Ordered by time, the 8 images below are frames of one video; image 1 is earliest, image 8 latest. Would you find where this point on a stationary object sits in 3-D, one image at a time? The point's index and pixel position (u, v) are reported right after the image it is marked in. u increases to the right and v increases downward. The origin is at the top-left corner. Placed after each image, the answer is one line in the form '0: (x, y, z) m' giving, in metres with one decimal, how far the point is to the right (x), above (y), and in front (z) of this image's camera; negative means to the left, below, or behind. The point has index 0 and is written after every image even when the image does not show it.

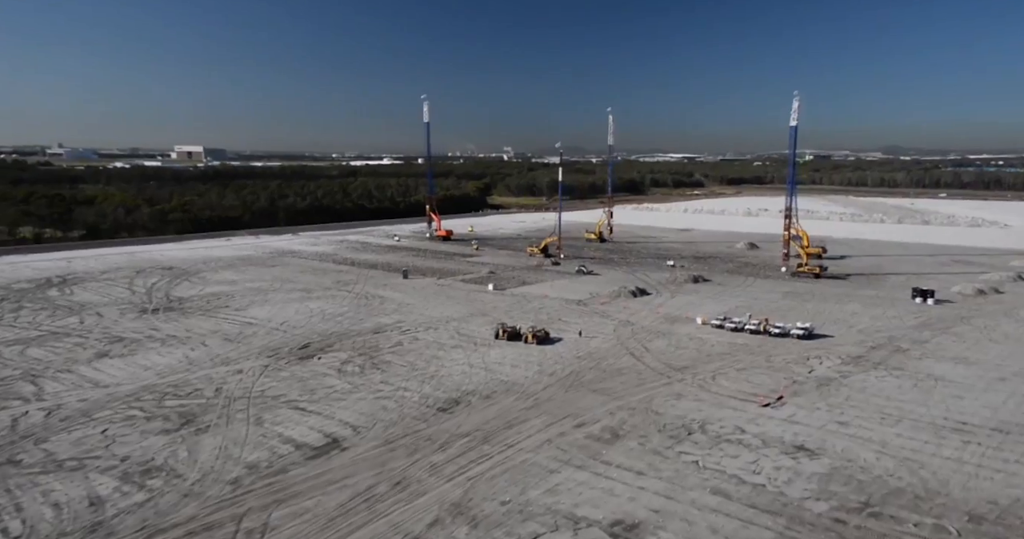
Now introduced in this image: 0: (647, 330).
0: (+2.7, -1.3, +14.8) m
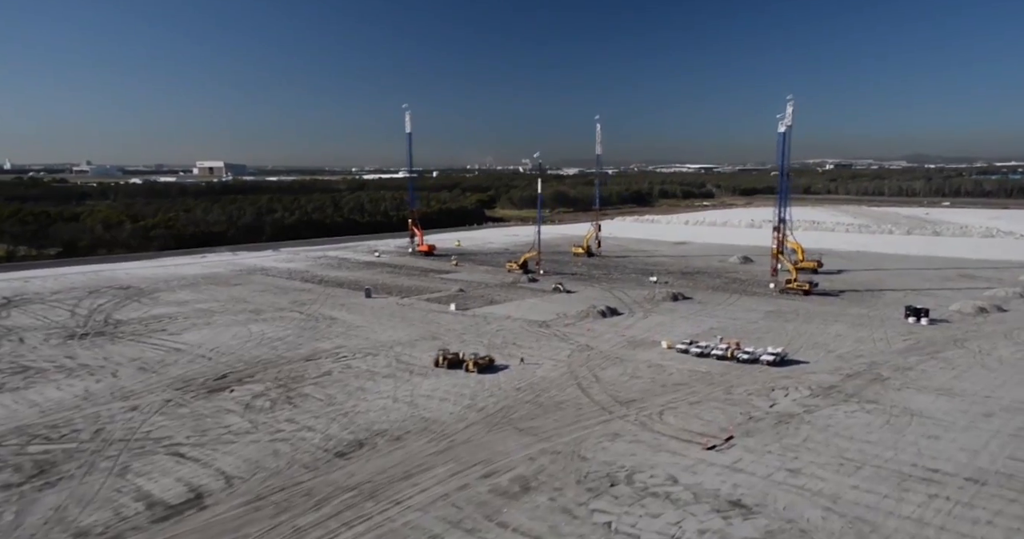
0: (+1.8, -1.7, +13.7) m
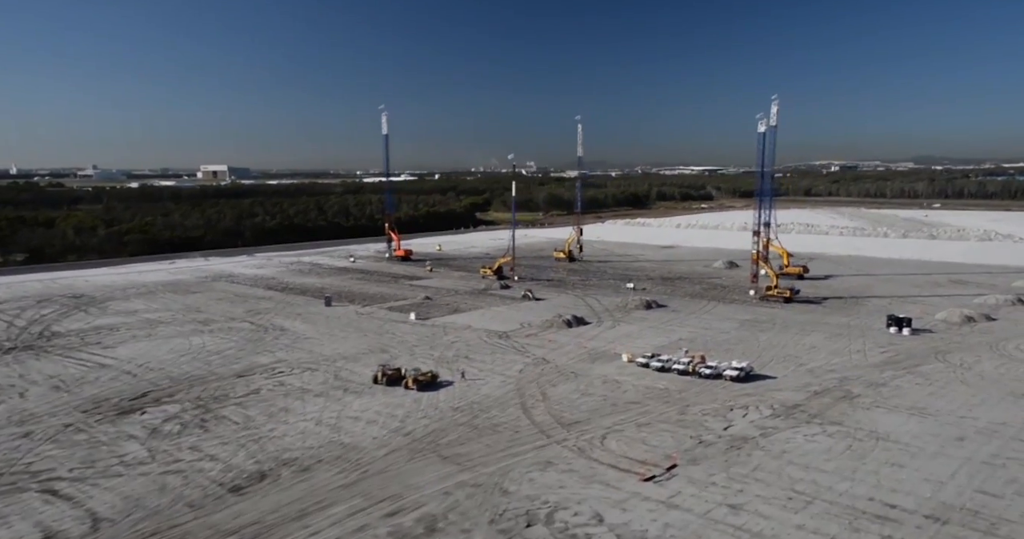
0: (+0.8, -1.8, +12.9) m
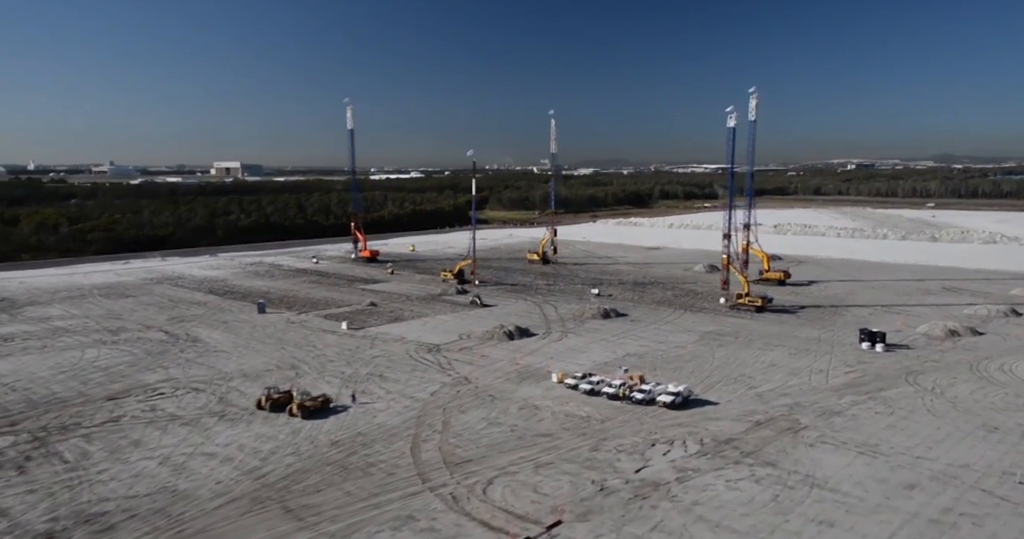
0: (-0.6, -2.0, +11.5) m
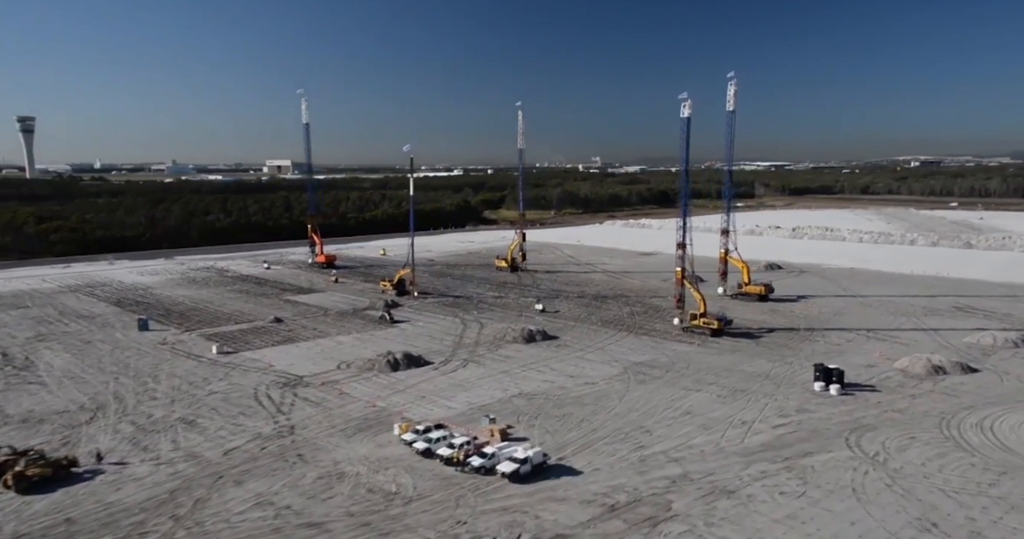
0: (-2.9, -2.3, +9.2) m
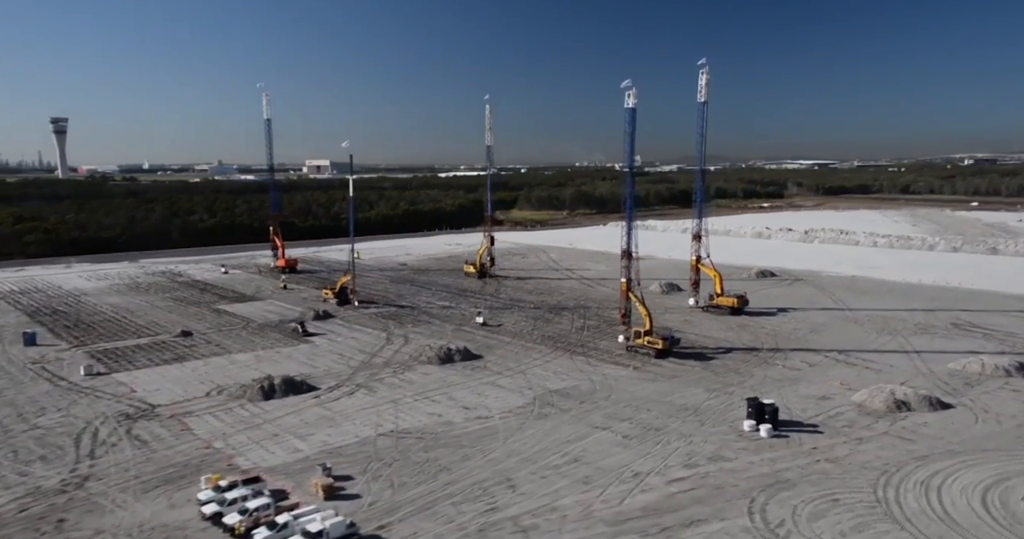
0: (-4.9, -2.6, +7.7) m
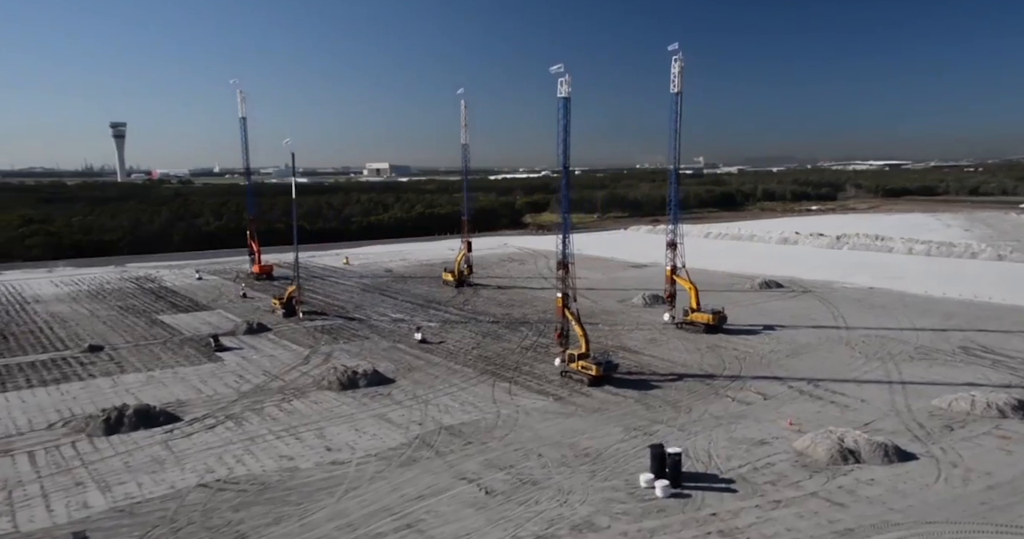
0: (-7.0, -2.8, +6.5) m
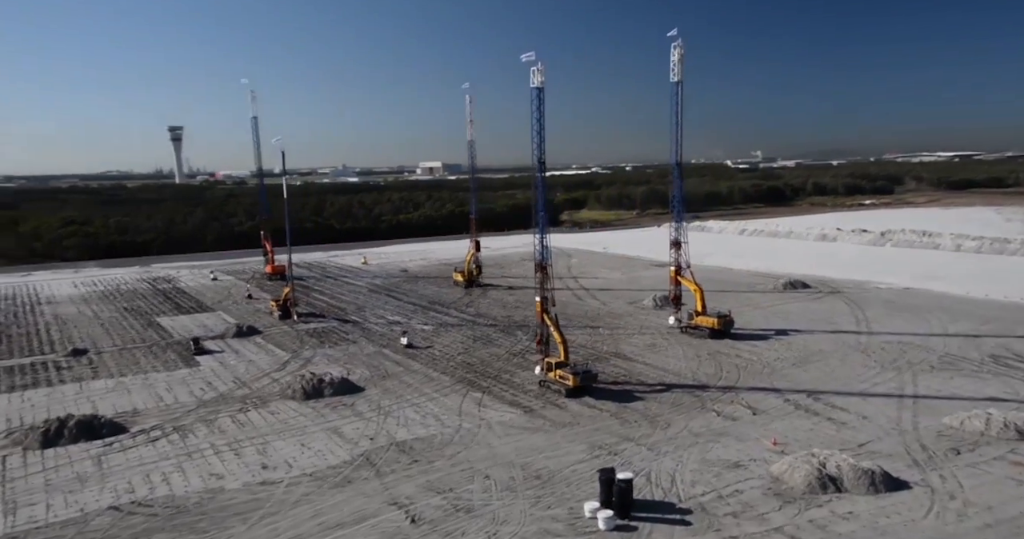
0: (-7.9, -2.9, +6.3) m
